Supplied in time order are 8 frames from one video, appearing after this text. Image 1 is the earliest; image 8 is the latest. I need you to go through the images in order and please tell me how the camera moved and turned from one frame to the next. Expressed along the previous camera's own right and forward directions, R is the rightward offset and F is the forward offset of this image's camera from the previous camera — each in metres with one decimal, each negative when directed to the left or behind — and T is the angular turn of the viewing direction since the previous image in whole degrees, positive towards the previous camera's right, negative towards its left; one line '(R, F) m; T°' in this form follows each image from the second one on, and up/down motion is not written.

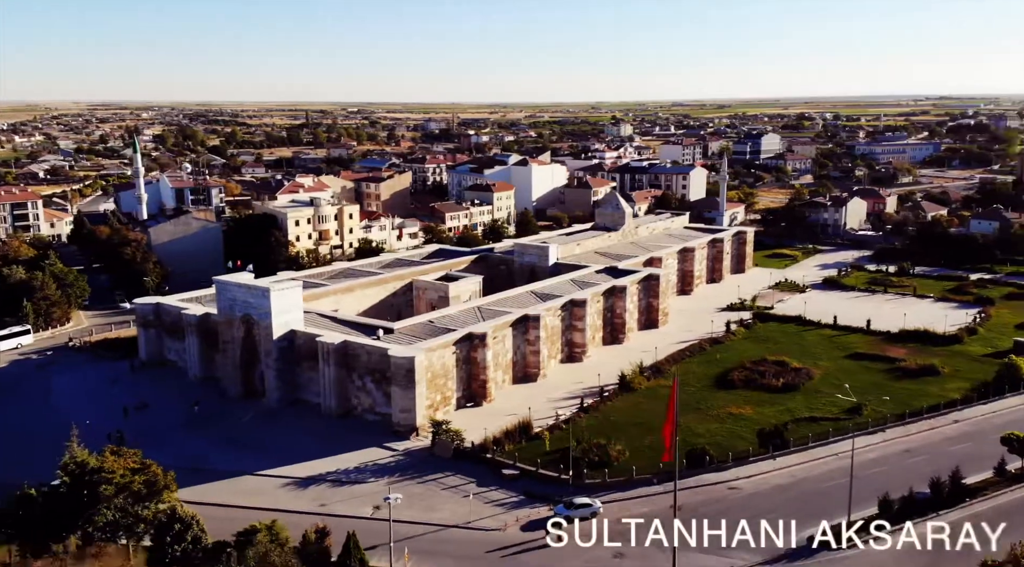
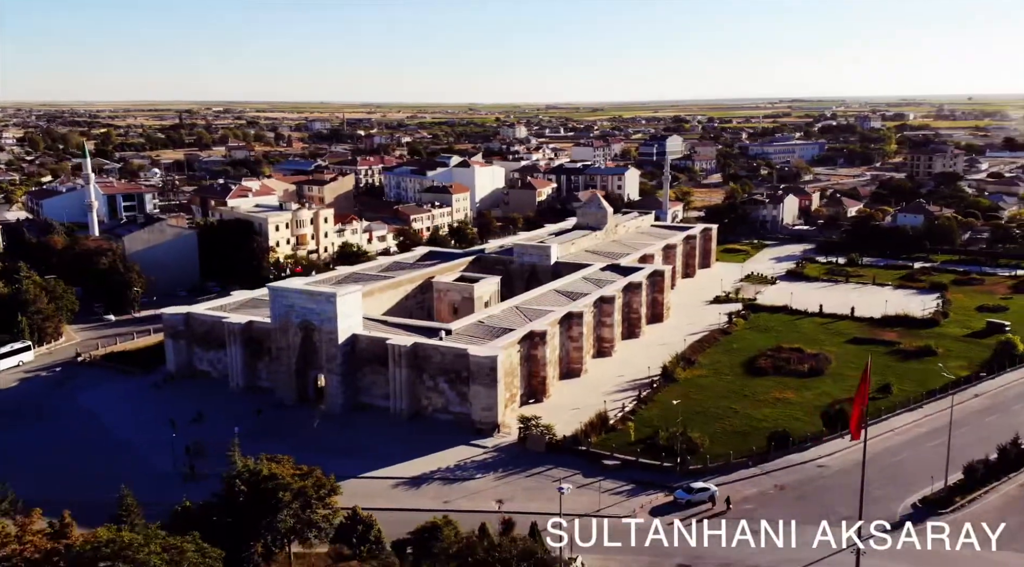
(-5.7, -0.4) m; +8°
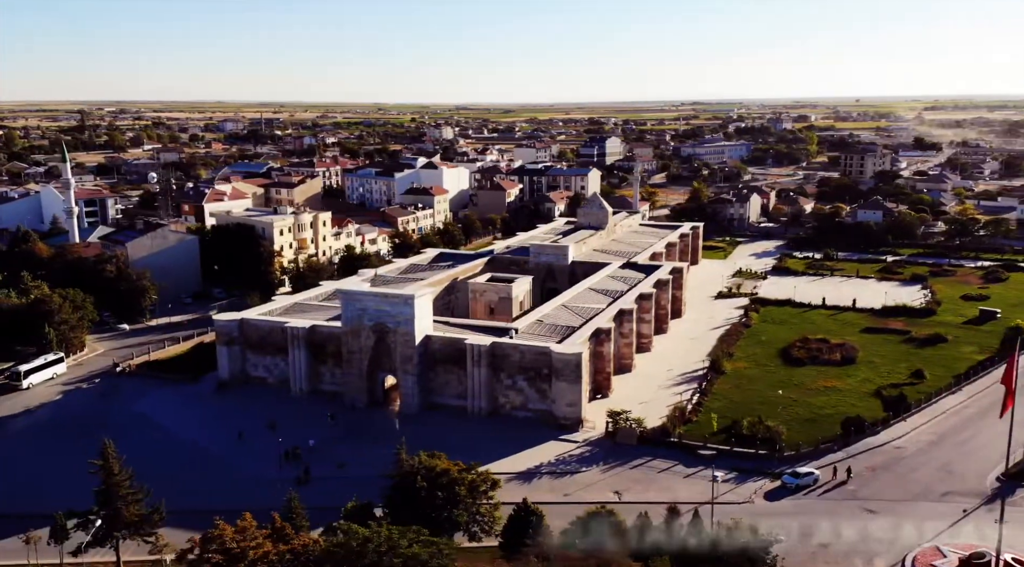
(-5.0, -0.4) m; +6°
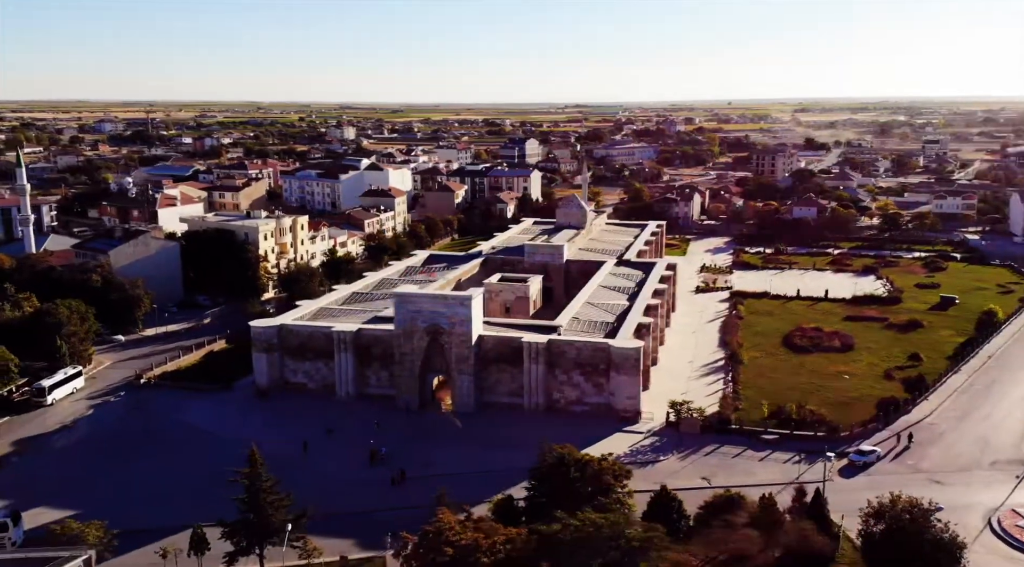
(-5.2, -0.4) m; +8°
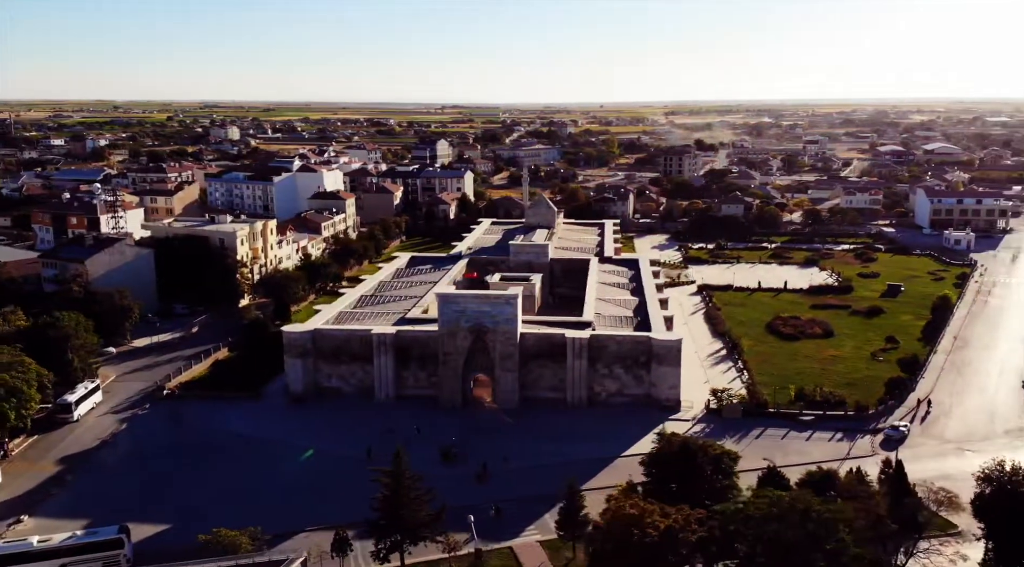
(-5.3, -0.4) m; +8°
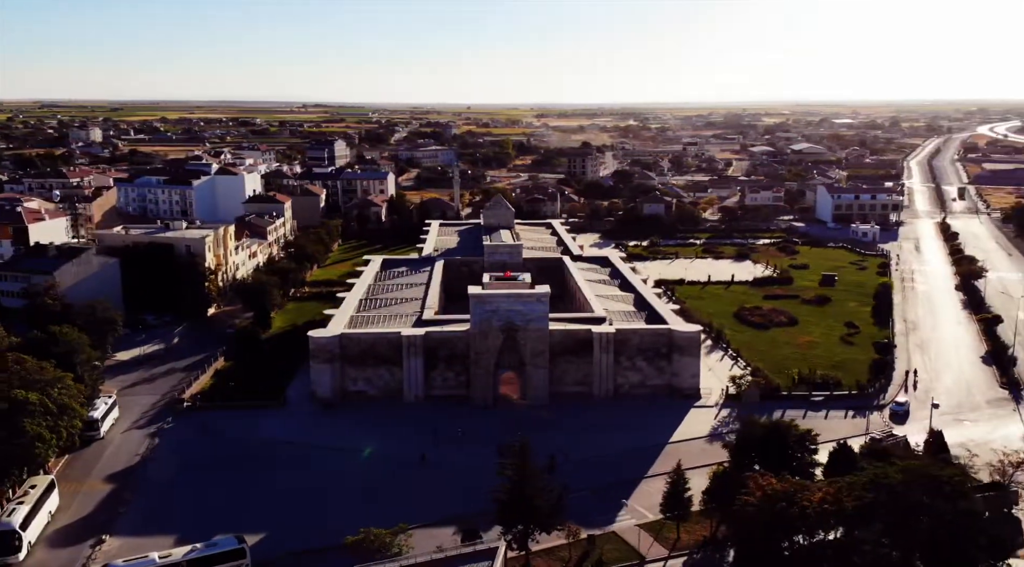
(-5.4, -0.4) m; +9°
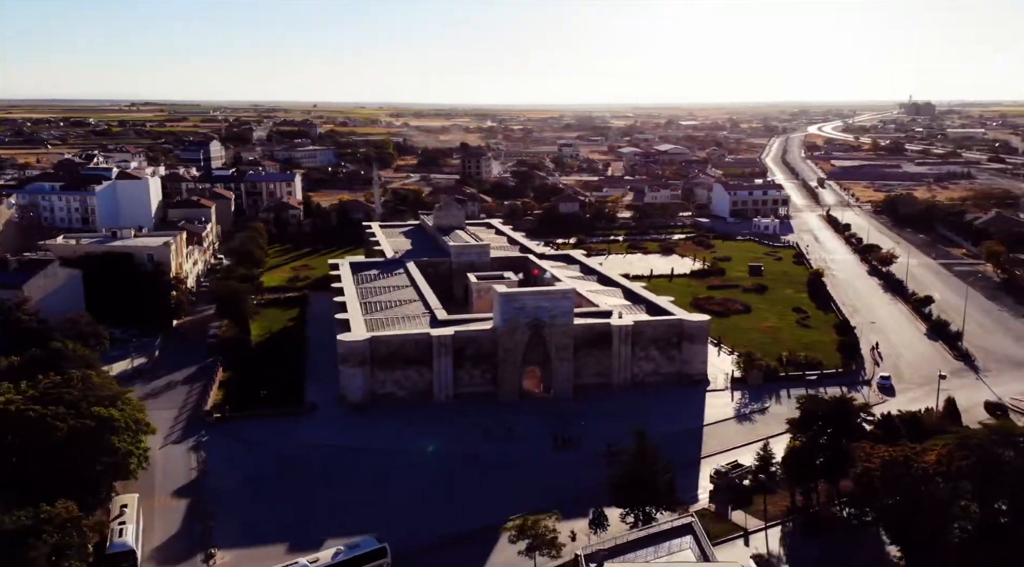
(-6.0, -0.4) m; +10°
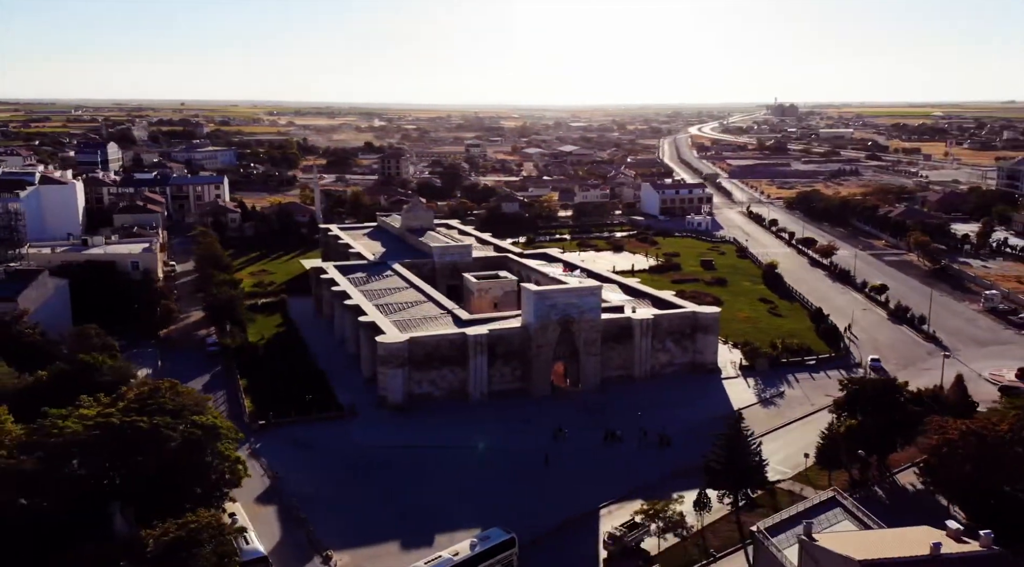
(-5.2, -0.4) m; +8°
